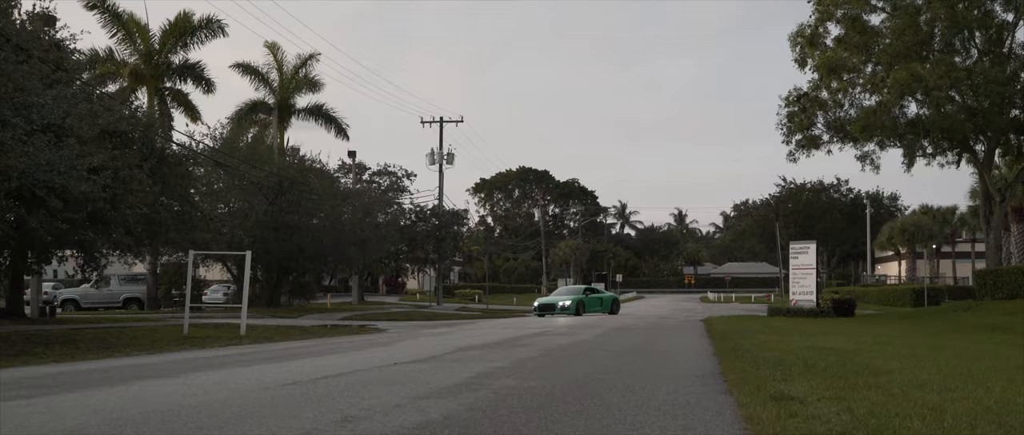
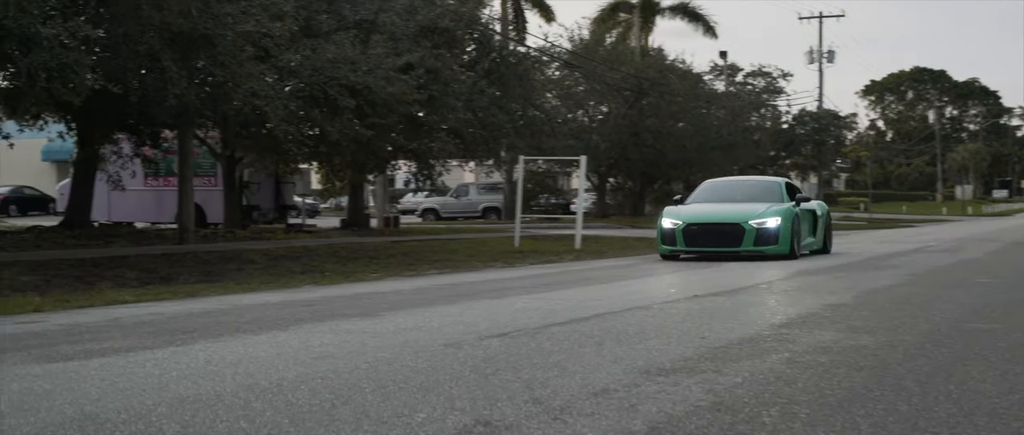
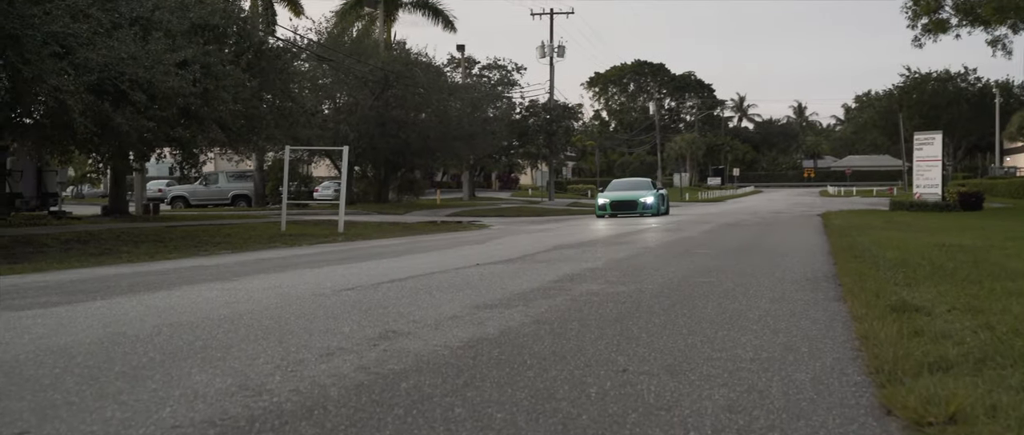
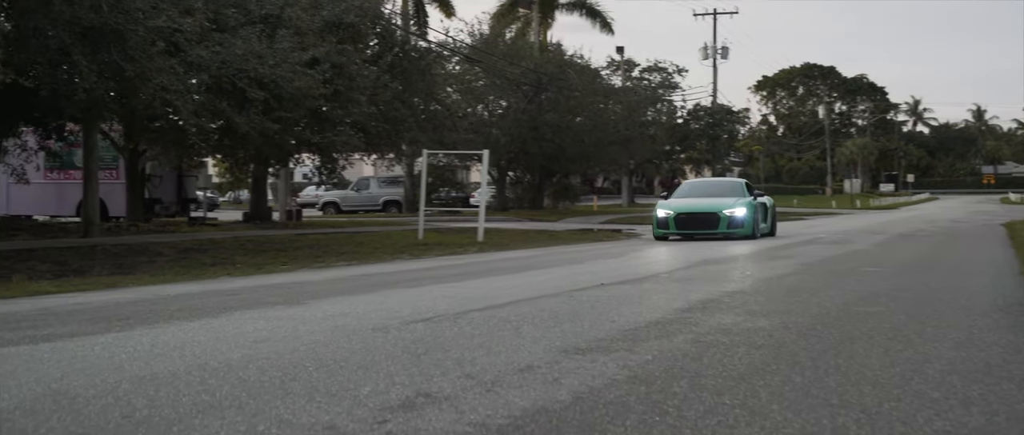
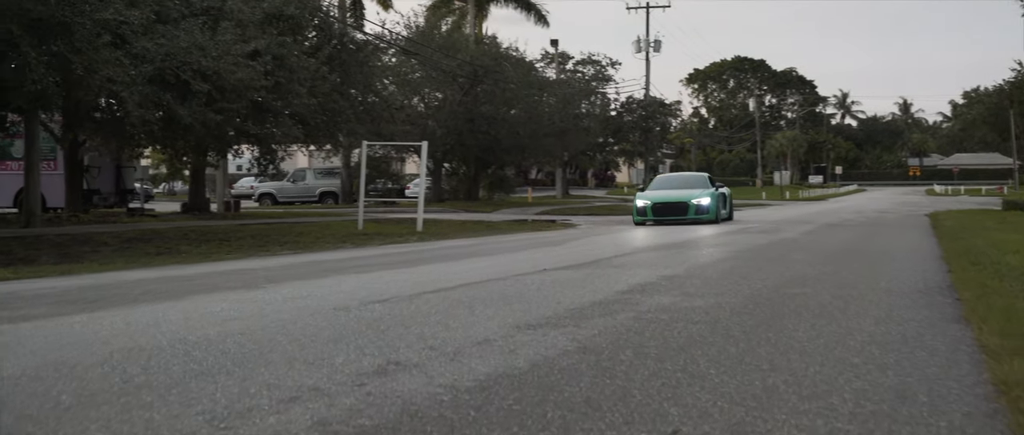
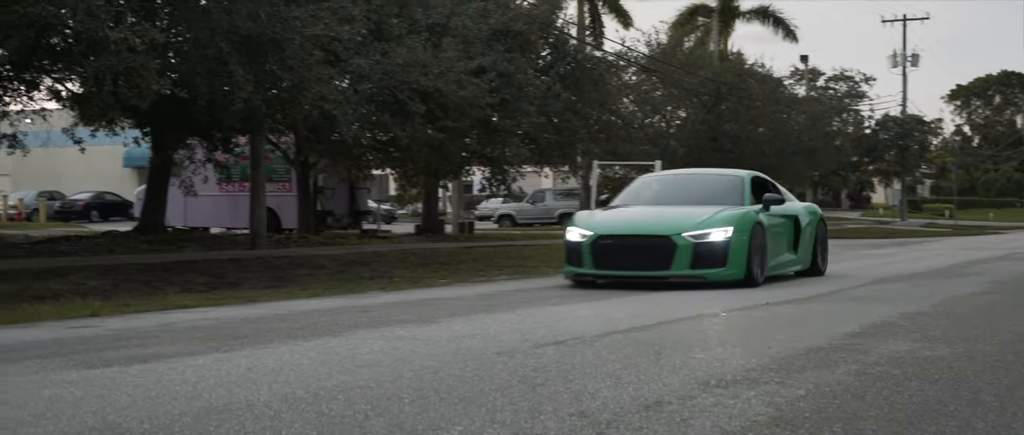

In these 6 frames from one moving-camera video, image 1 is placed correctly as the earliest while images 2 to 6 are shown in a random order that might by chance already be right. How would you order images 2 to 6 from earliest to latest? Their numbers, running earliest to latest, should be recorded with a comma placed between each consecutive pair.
3, 5, 4, 2, 6
